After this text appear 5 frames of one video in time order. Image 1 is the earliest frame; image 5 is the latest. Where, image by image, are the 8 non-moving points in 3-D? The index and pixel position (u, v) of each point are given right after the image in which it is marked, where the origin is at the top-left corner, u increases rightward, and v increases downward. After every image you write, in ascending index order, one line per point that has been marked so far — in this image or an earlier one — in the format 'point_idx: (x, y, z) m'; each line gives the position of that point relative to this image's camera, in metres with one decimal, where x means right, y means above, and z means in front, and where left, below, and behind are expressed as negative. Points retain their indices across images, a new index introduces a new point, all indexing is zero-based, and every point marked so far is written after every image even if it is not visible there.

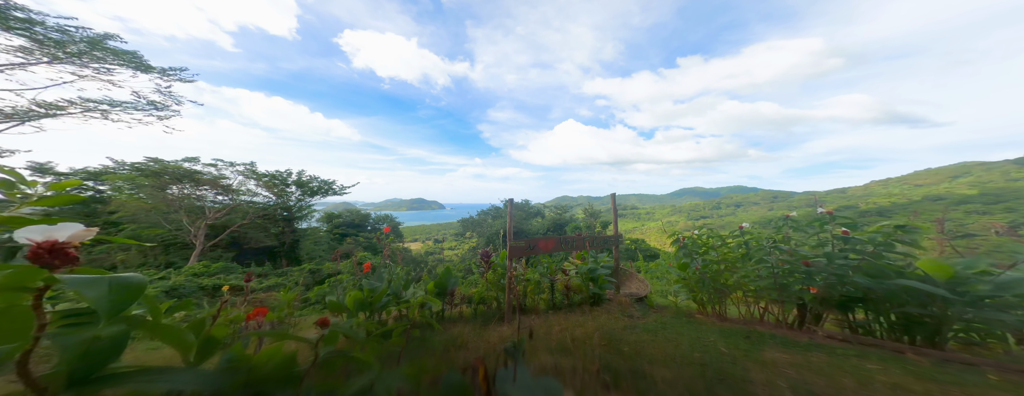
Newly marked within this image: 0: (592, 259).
0: (+0.9, -0.7, +3.3) m
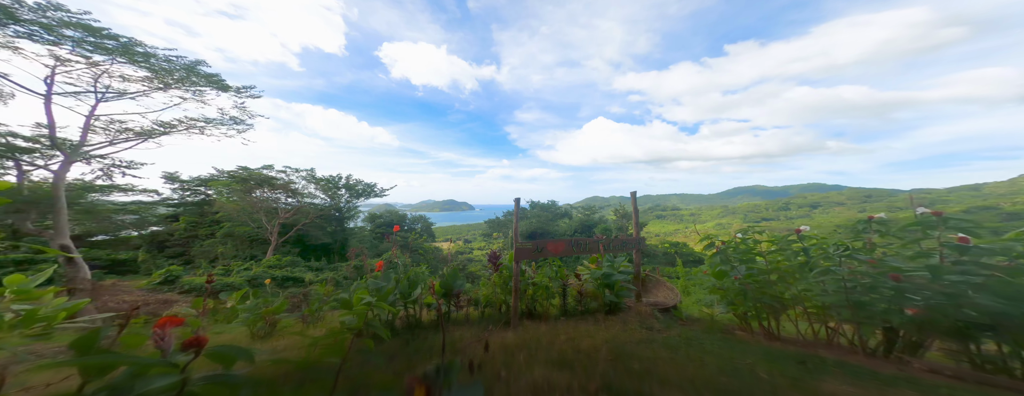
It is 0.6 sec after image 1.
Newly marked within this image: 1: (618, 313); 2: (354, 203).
0: (+1.0, -0.7, +3.0) m
1: (+1.1, -1.2, +2.9) m
2: (-8.8, -0.3, +15.2) m
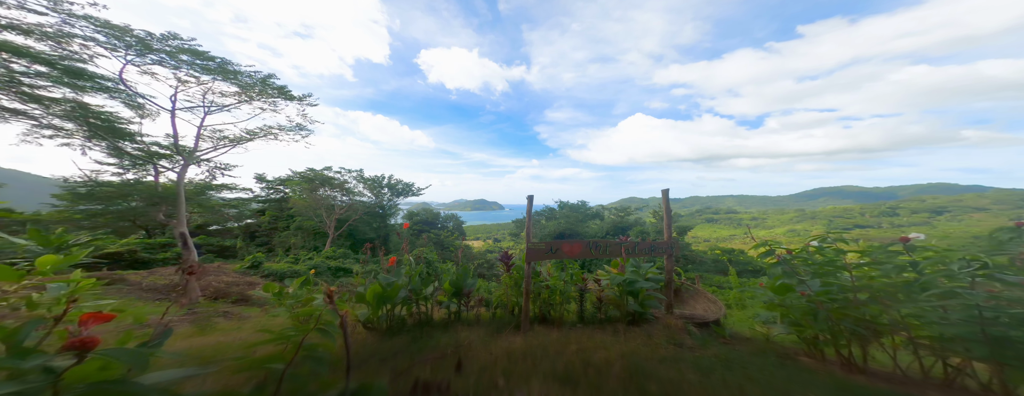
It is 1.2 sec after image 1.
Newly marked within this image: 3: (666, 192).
0: (+1.2, -0.7, +2.7) m
1: (+1.2, -1.2, +2.6) m
2: (-7.0, -0.2, +16.1) m
3: (+1.7, +0.1, +3.0) m
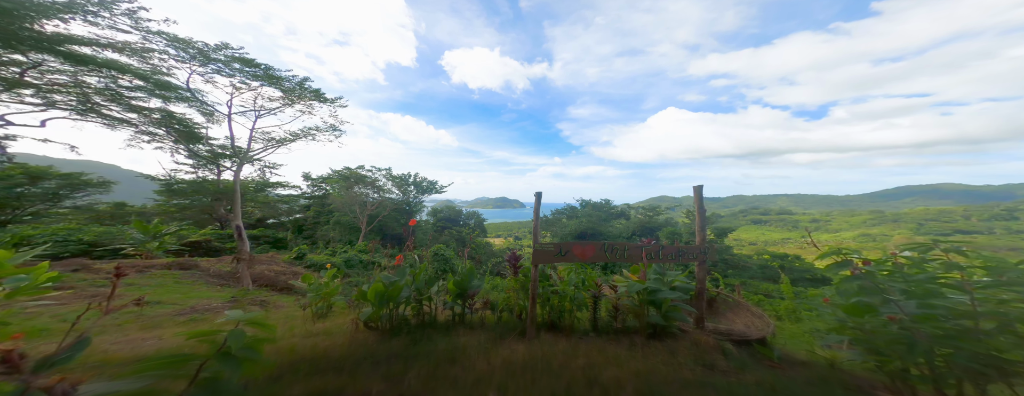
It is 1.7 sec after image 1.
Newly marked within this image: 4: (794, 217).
0: (+1.2, -0.7, +2.4) m
1: (+1.3, -1.2, +2.2) m
2: (-5.6, -0.1, +16.5) m
3: (+1.8, +0.1, +2.6) m
4: (+8.3, -0.6, +8.0) m
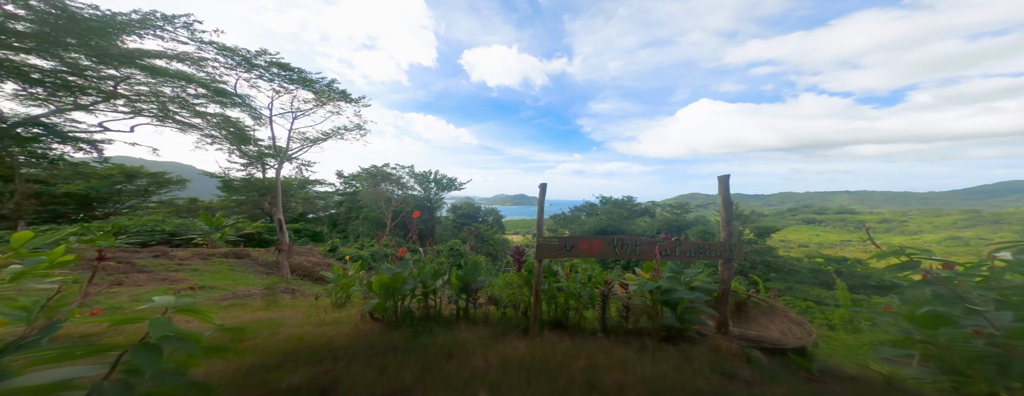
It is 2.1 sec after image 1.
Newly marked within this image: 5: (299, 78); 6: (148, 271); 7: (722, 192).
0: (+1.2, -0.6, +2.1) m
1: (+1.3, -1.1, +2.0) m
2: (-4.3, 0.0, +16.8) m
3: (+1.8, +0.2, +2.3) m
4: (+8.7, -0.5, +7.1) m
5: (-5.4, +3.0, +6.8) m
6: (-8.3, -1.7, +6.2) m
7: (+1.8, +0.1, +2.4) m
